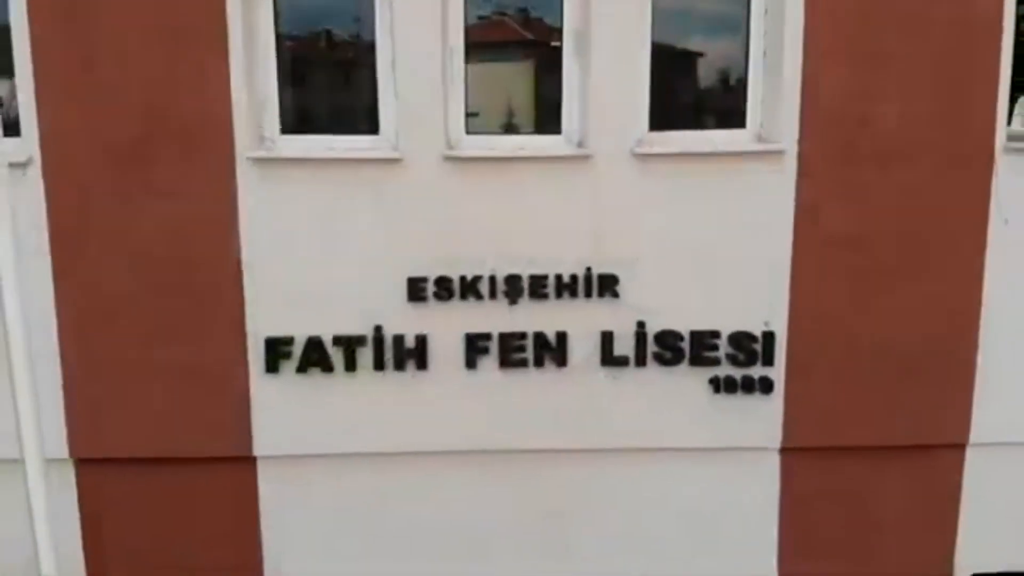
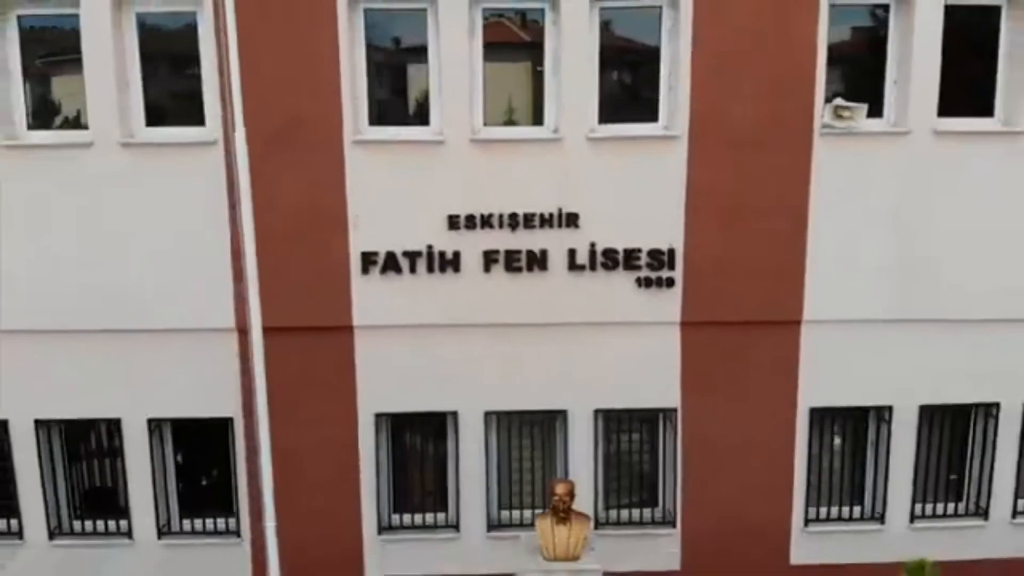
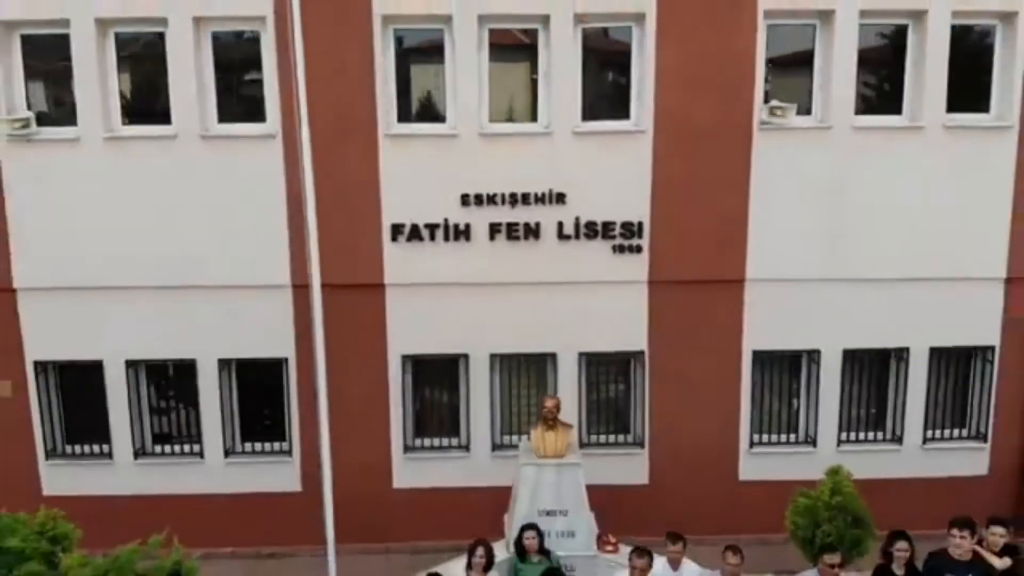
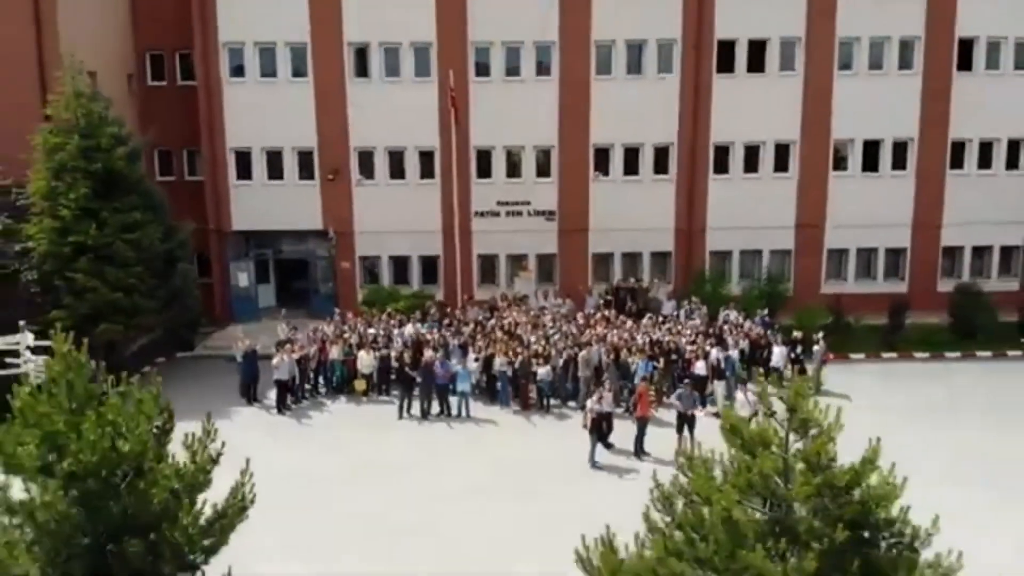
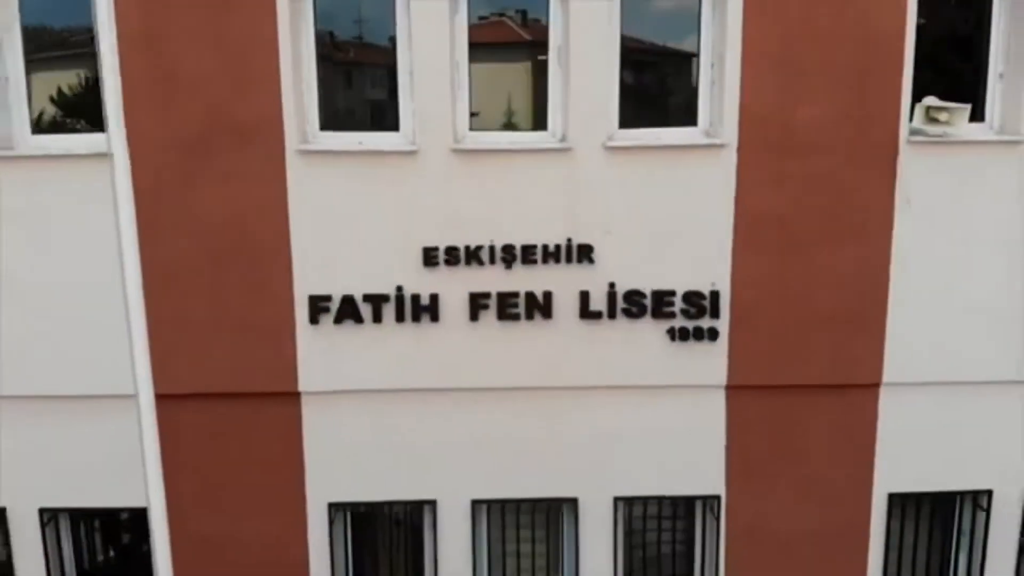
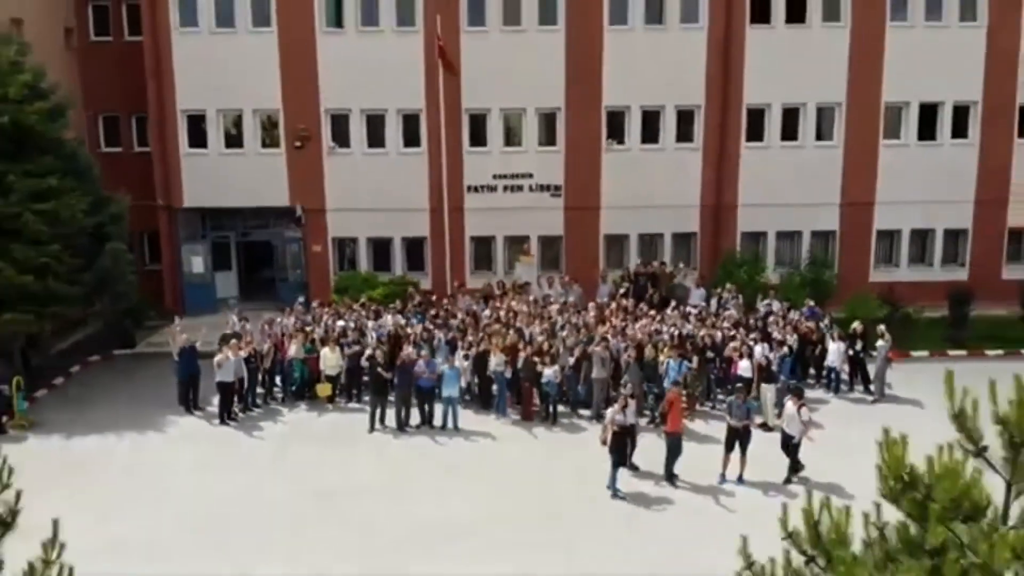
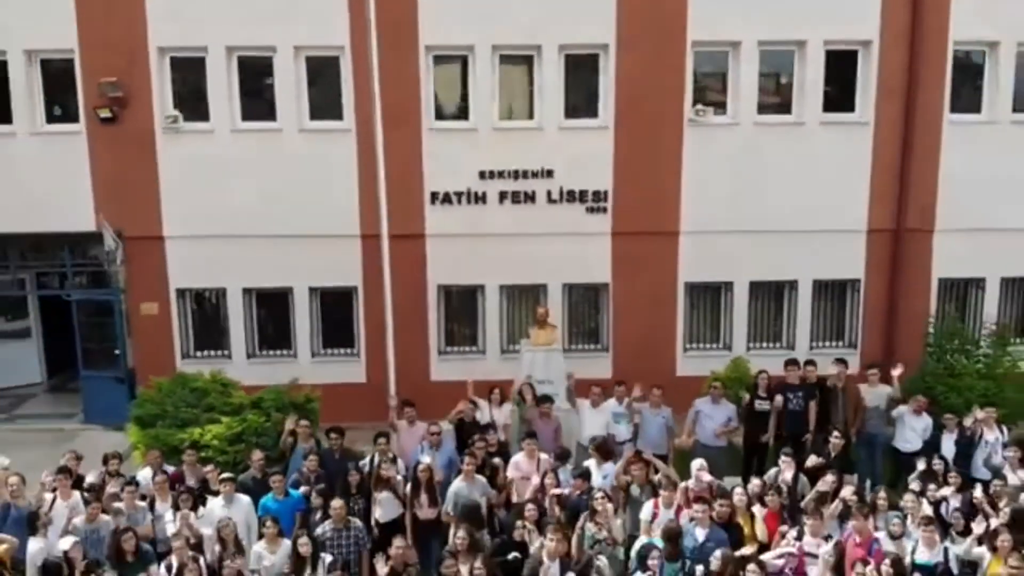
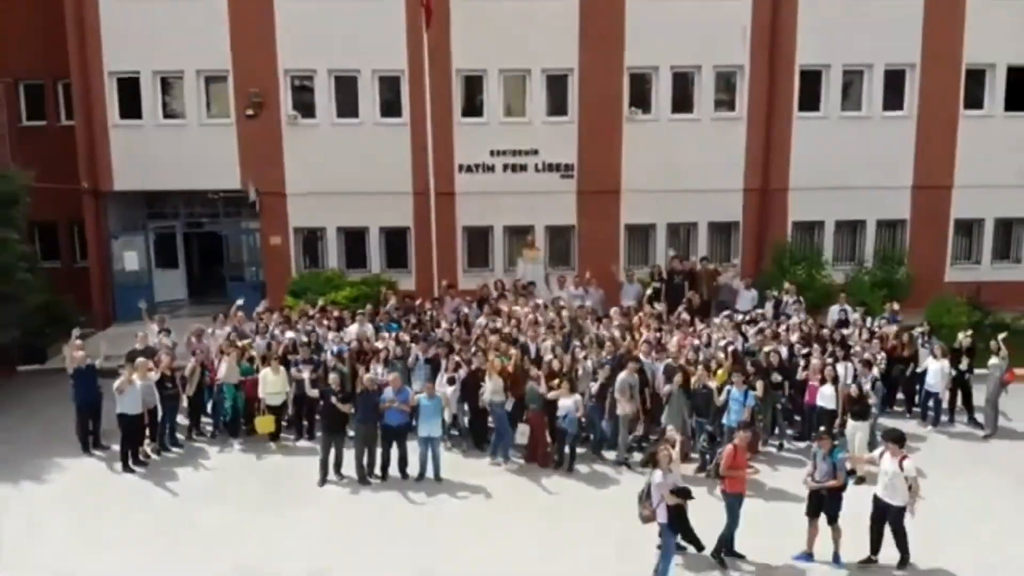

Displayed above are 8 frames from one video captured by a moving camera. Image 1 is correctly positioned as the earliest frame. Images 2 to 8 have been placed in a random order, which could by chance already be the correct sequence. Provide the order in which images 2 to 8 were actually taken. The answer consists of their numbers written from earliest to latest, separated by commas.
5, 2, 3, 7, 8, 6, 4
